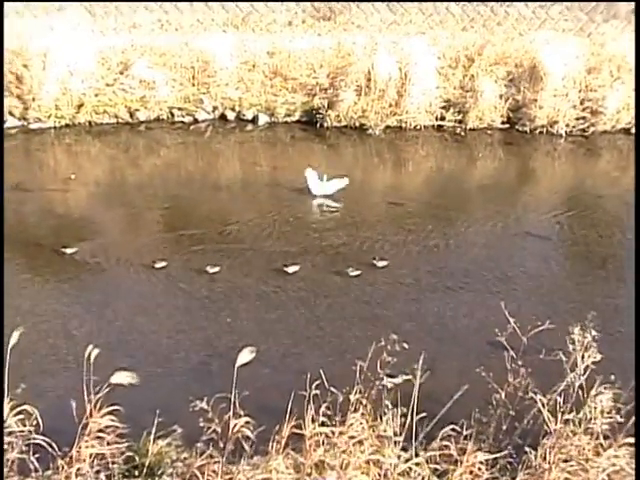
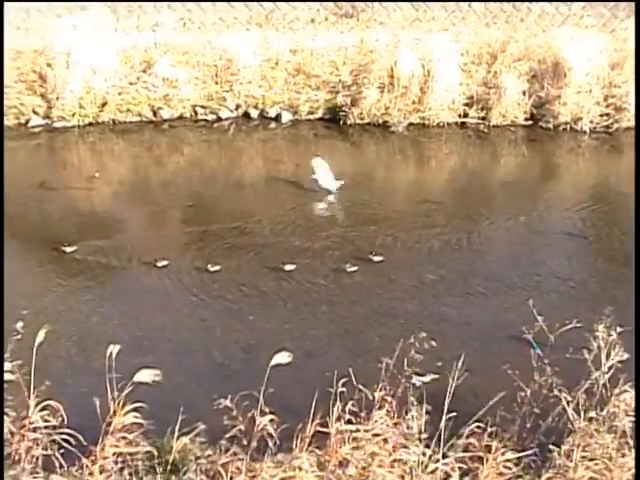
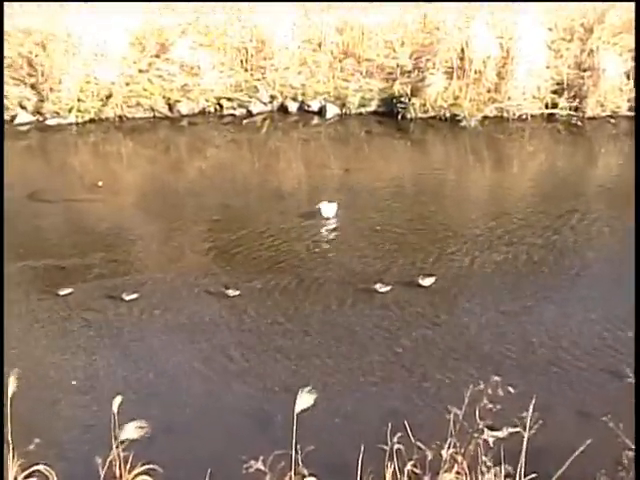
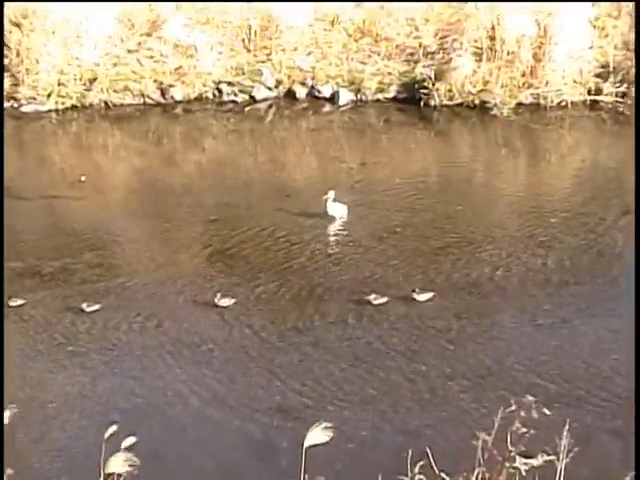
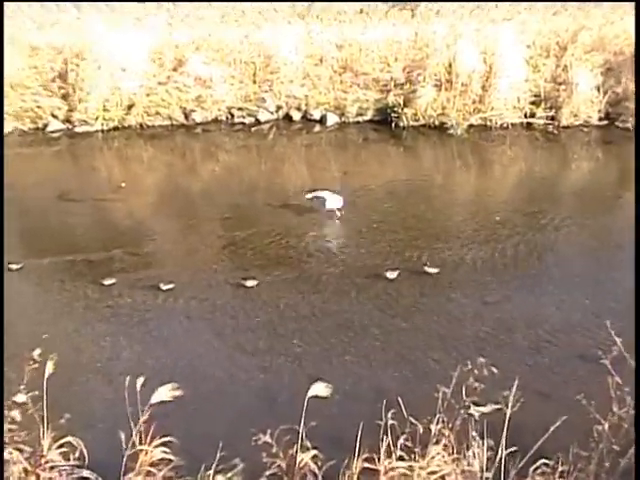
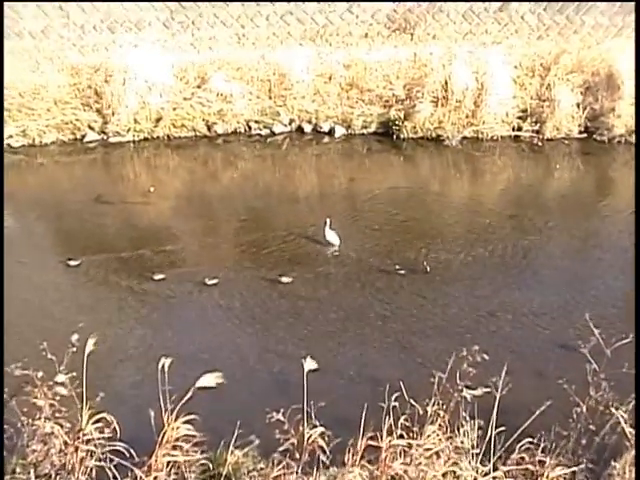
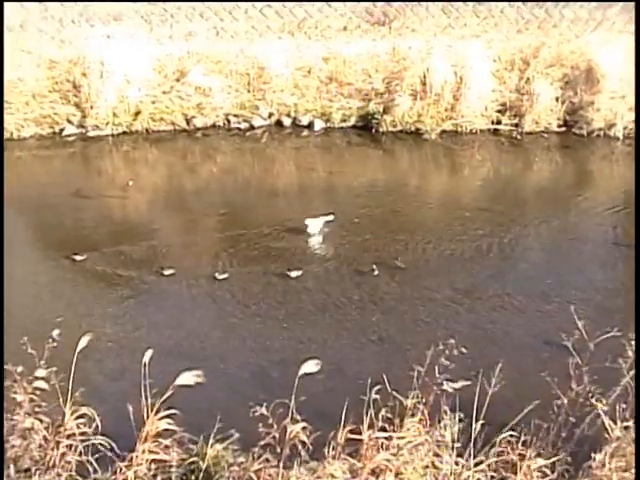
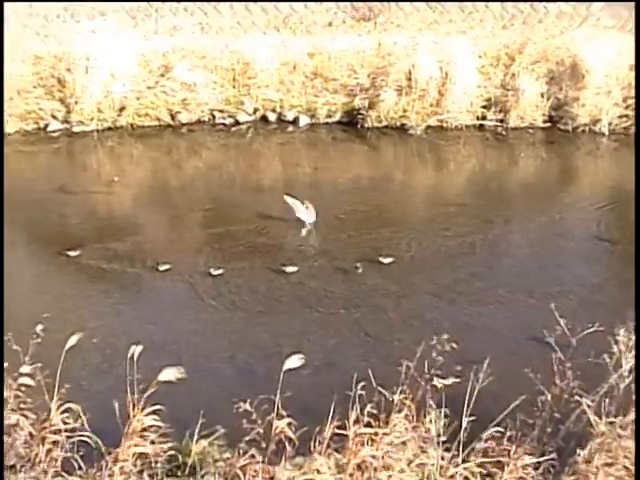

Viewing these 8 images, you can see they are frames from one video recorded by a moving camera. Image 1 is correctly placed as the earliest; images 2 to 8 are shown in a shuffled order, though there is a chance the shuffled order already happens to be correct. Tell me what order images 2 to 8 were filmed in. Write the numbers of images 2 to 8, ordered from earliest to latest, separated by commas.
2, 8, 7, 6, 5, 3, 4
